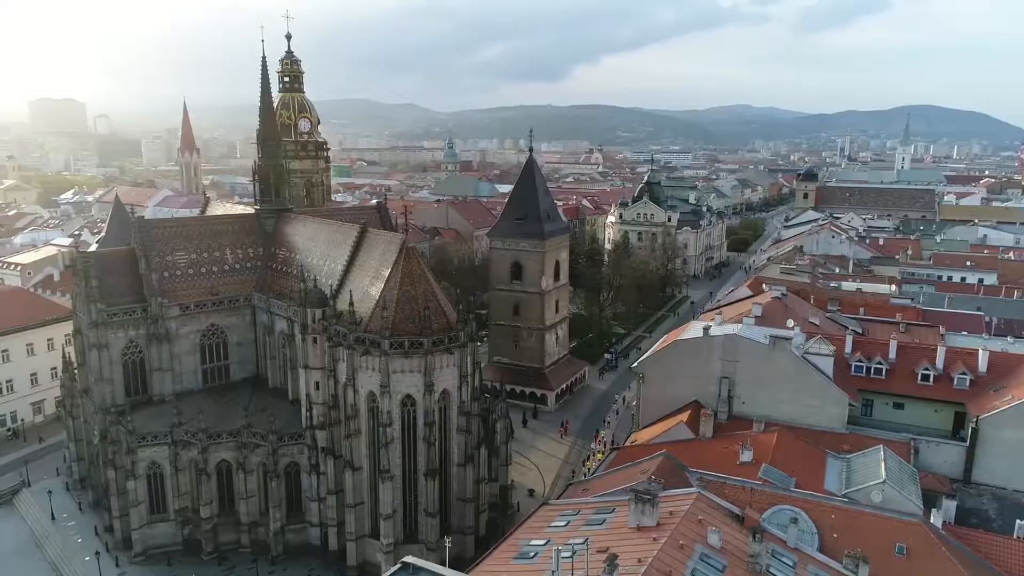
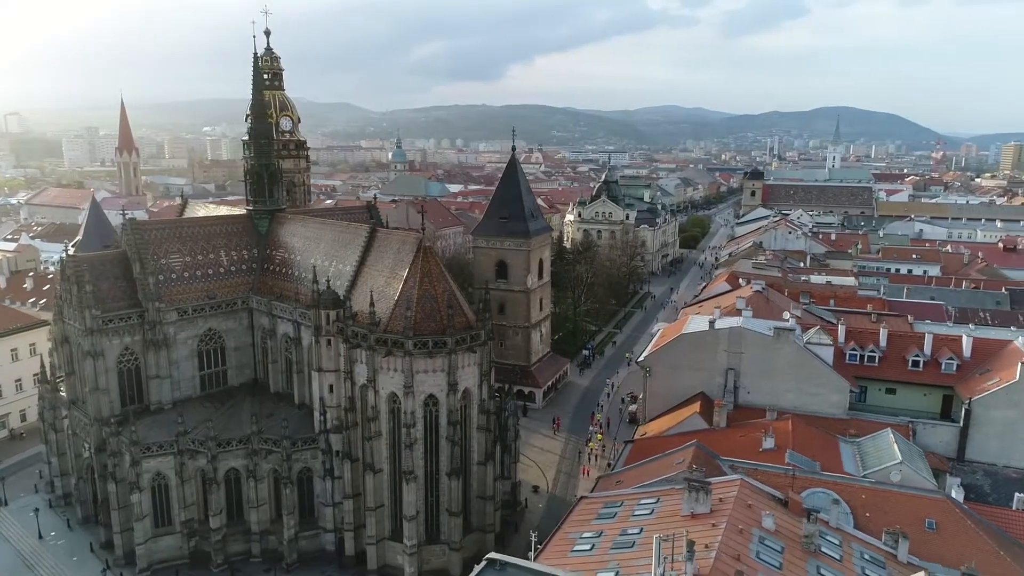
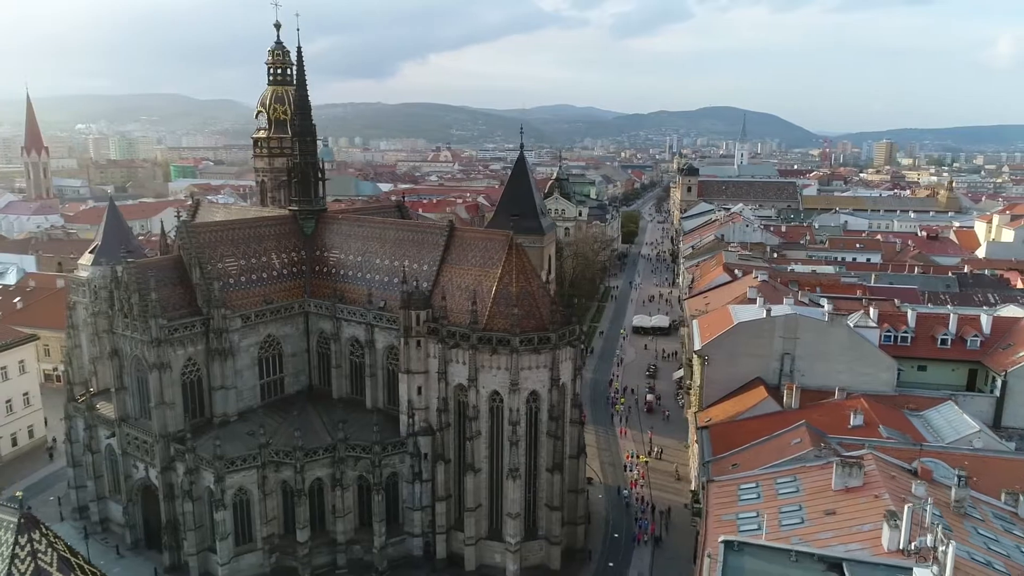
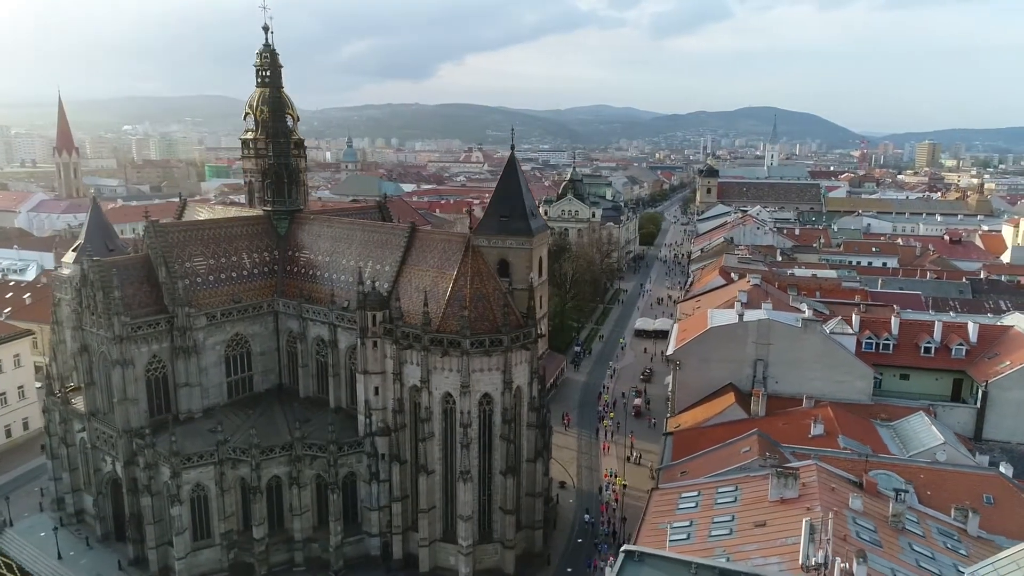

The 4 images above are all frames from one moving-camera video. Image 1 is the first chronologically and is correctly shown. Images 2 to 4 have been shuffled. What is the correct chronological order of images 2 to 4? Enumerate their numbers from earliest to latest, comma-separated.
2, 4, 3
